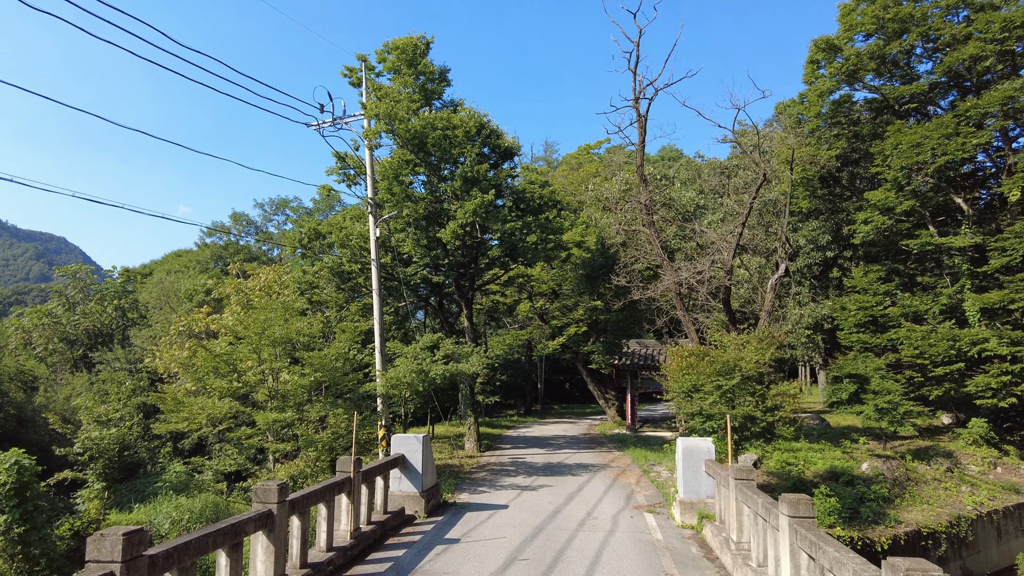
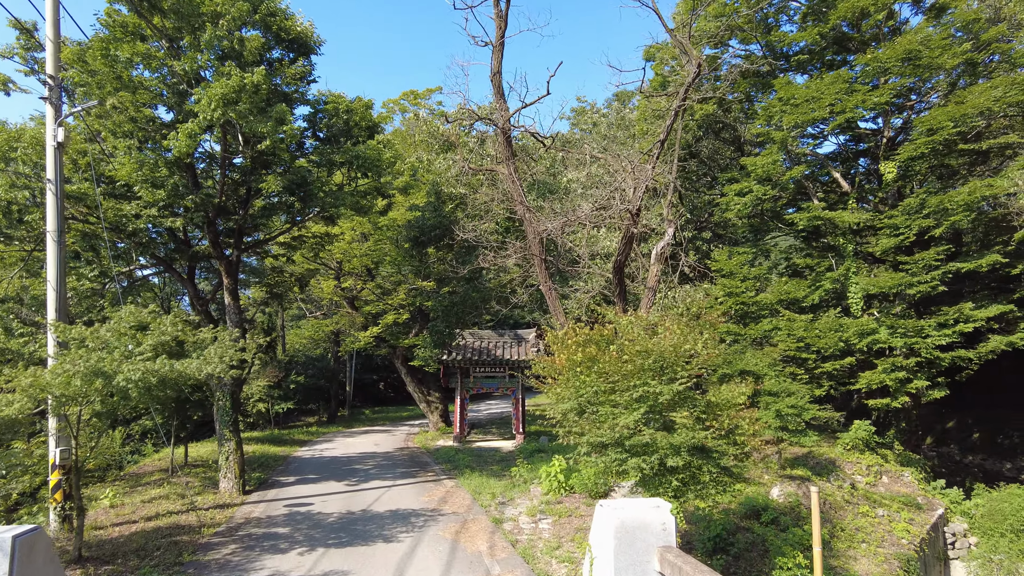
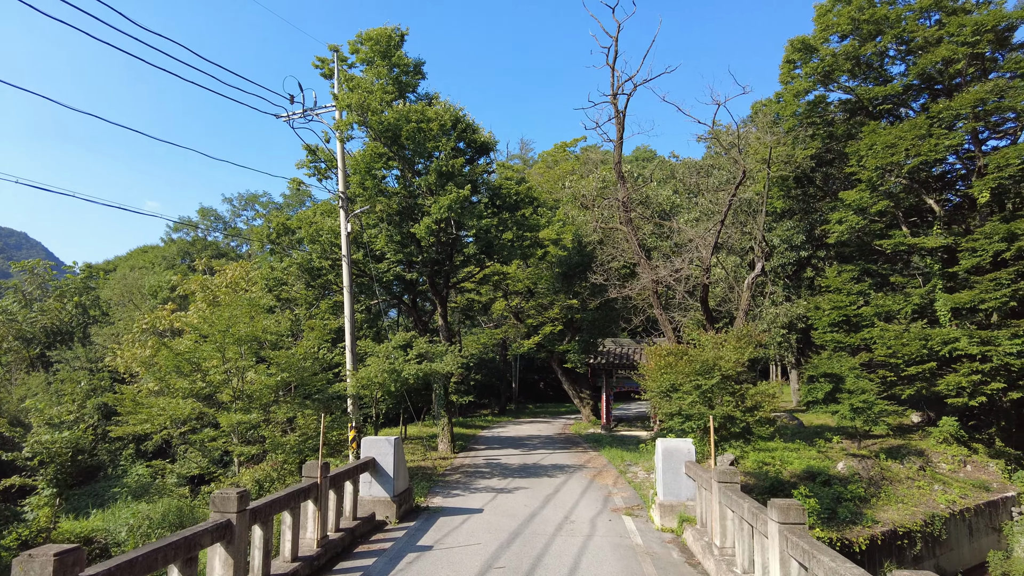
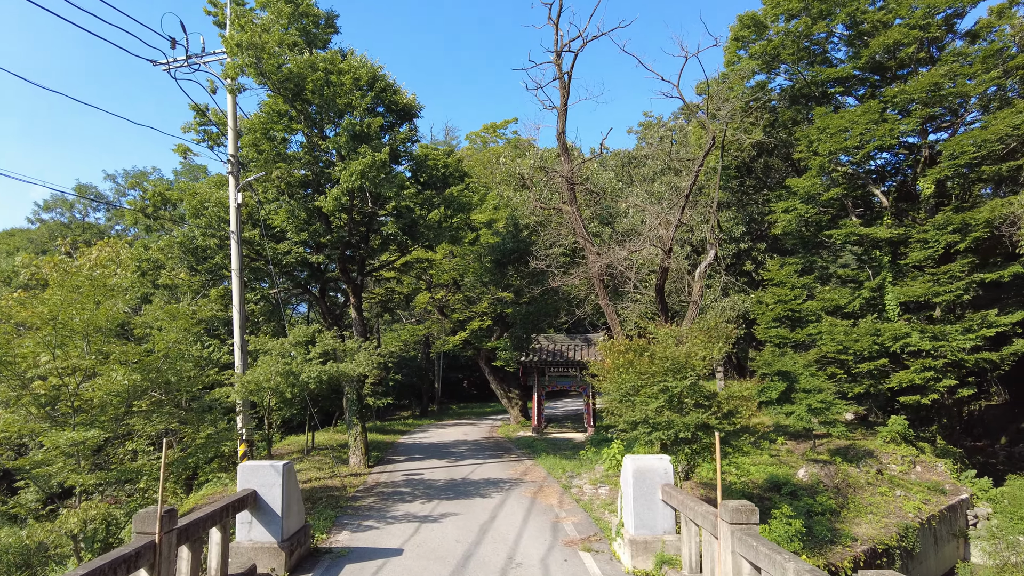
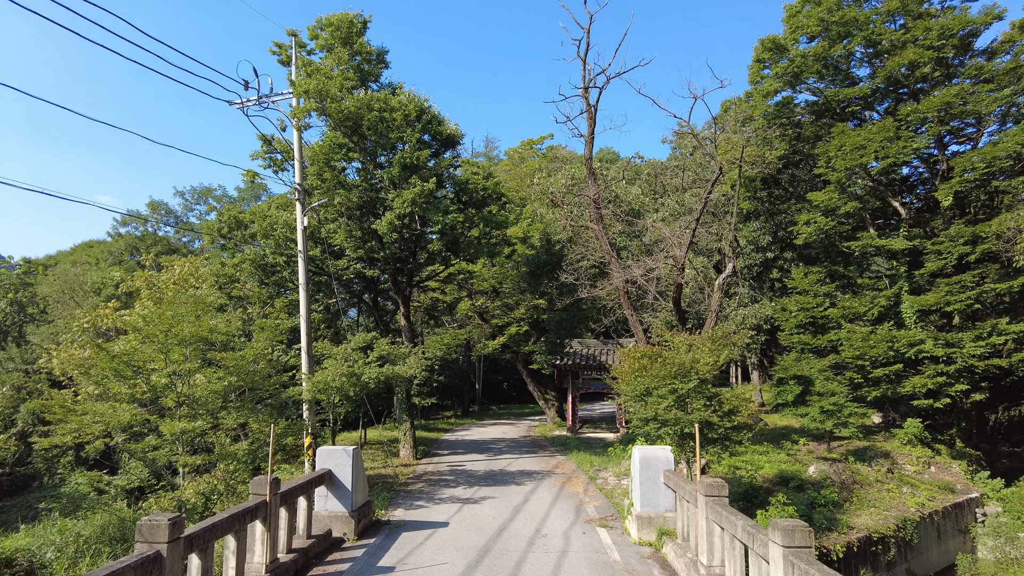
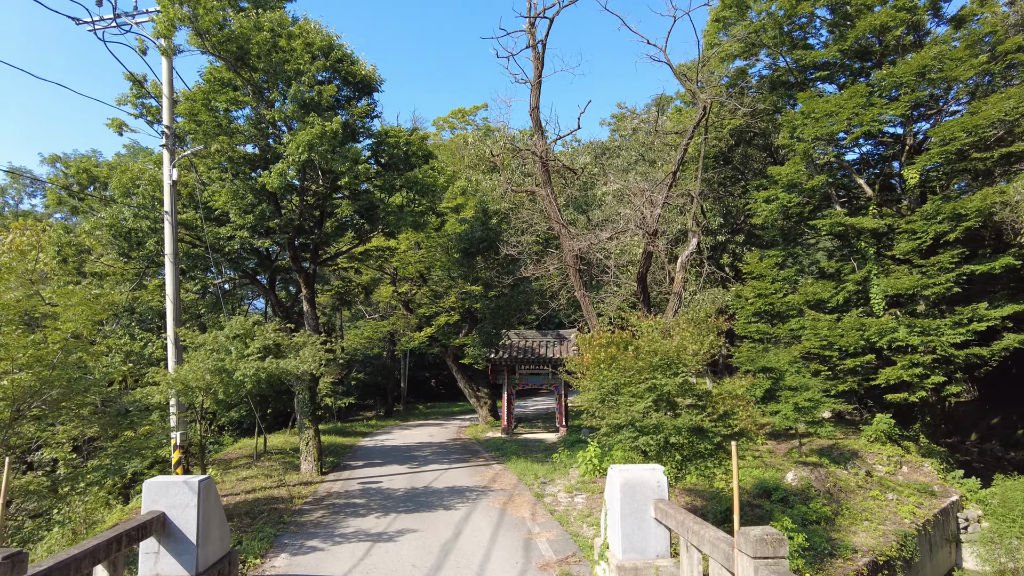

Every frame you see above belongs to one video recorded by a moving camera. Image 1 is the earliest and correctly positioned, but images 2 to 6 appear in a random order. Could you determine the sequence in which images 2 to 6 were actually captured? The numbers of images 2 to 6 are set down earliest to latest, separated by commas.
3, 5, 4, 6, 2
